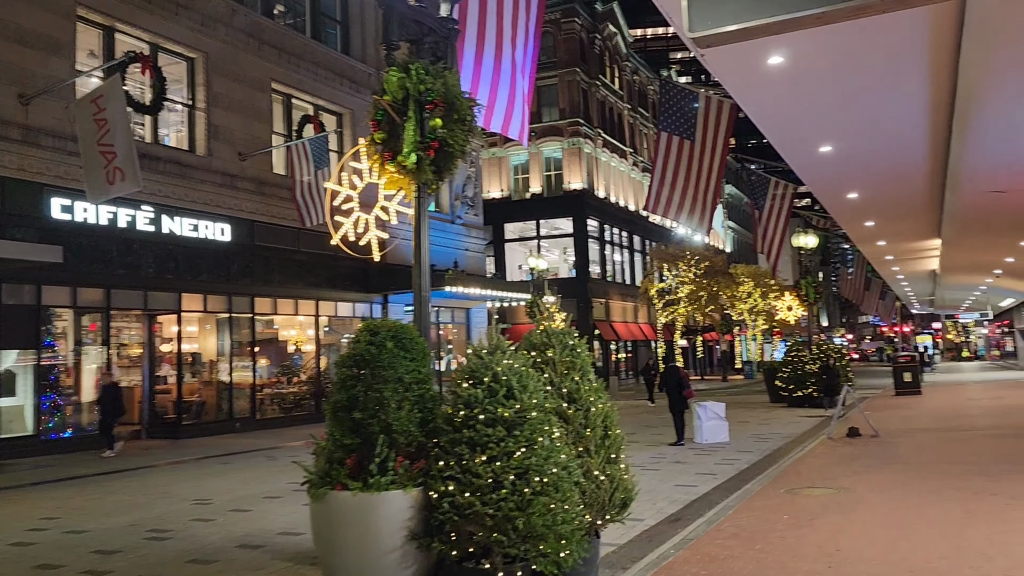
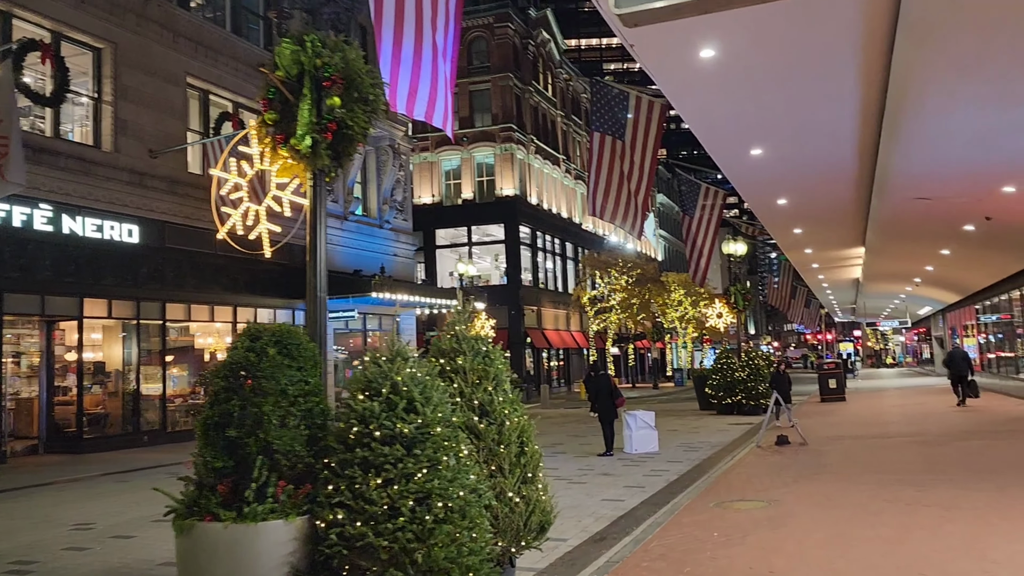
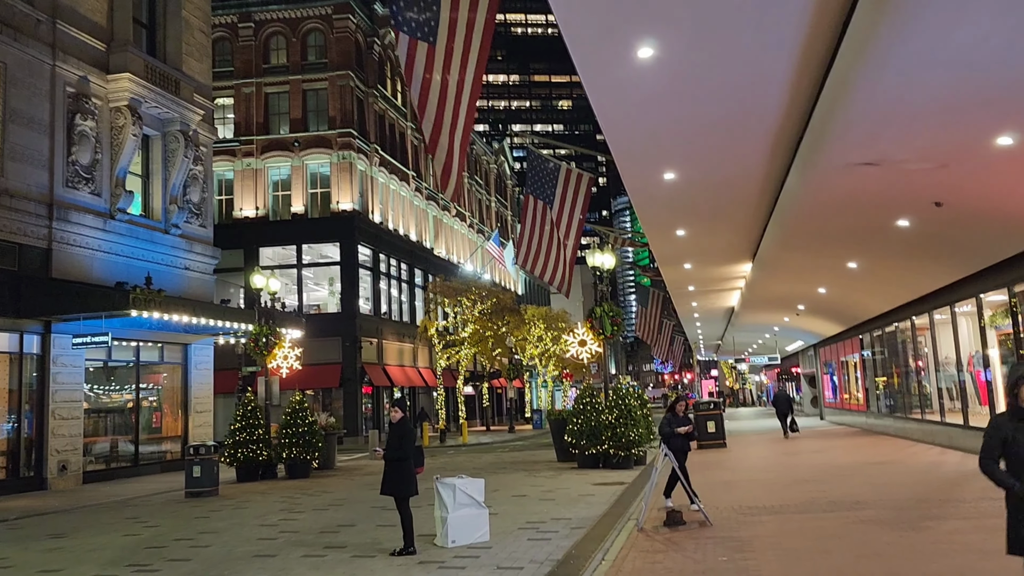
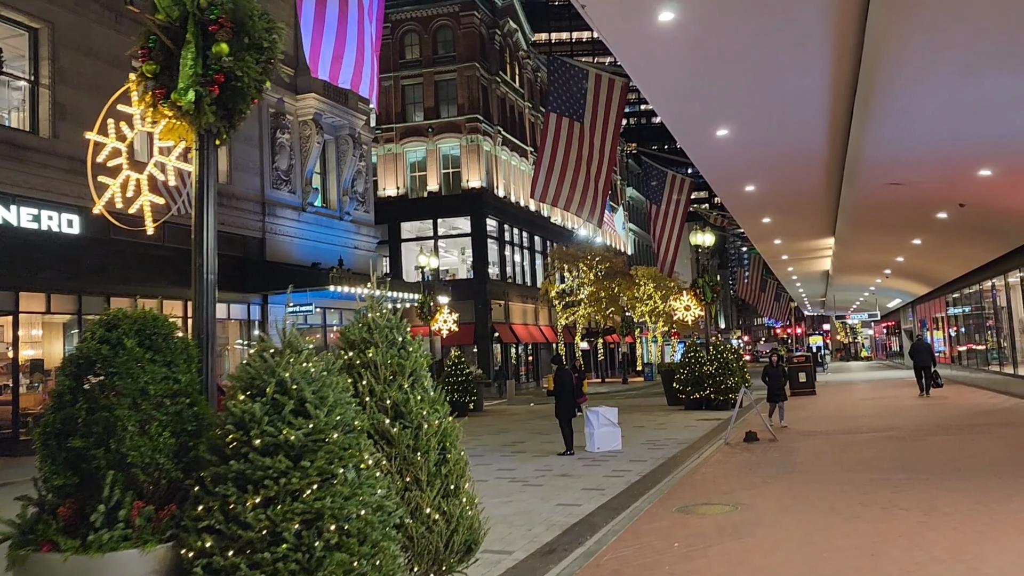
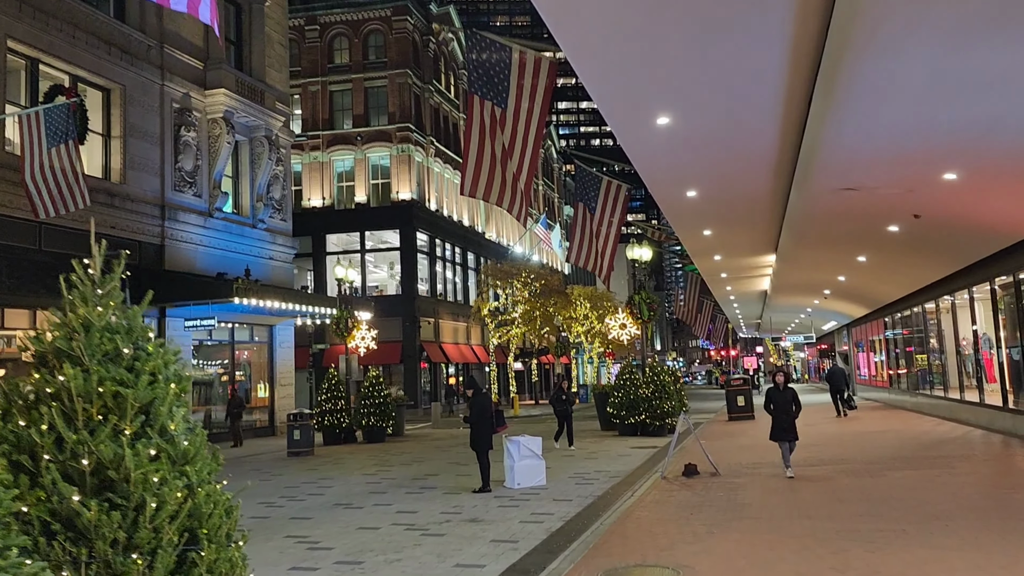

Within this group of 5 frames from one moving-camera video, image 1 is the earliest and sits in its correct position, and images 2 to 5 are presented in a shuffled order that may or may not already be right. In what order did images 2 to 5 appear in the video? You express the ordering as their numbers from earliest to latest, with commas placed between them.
2, 4, 5, 3
